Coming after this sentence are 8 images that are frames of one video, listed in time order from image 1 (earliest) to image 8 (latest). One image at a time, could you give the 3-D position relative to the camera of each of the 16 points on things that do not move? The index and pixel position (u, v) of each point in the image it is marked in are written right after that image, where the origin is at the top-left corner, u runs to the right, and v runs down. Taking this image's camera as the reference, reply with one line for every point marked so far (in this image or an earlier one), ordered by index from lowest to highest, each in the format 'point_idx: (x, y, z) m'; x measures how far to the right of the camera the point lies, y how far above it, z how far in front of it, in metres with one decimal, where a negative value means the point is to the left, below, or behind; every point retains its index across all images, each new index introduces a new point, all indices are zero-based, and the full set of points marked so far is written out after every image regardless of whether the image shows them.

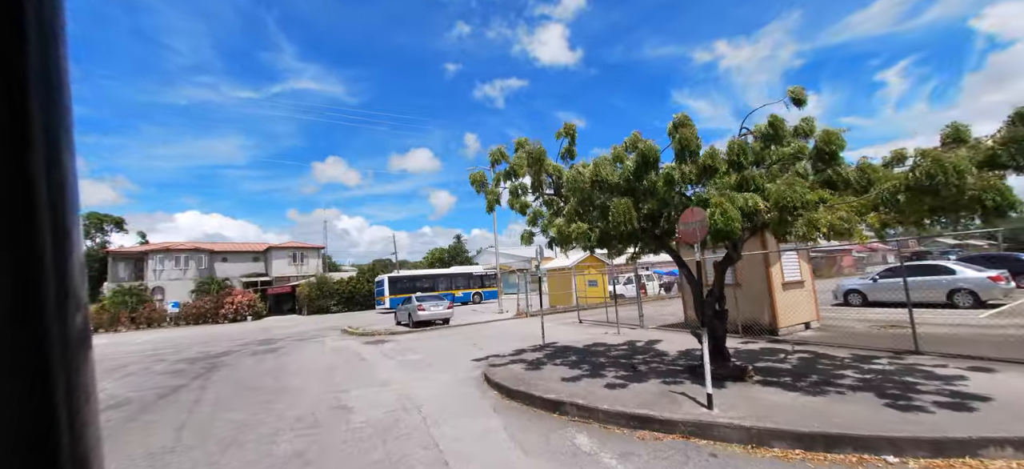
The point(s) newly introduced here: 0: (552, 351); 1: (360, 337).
0: (+1.0, -2.9, +10.6) m
1: (-6.3, -4.2, +17.6) m
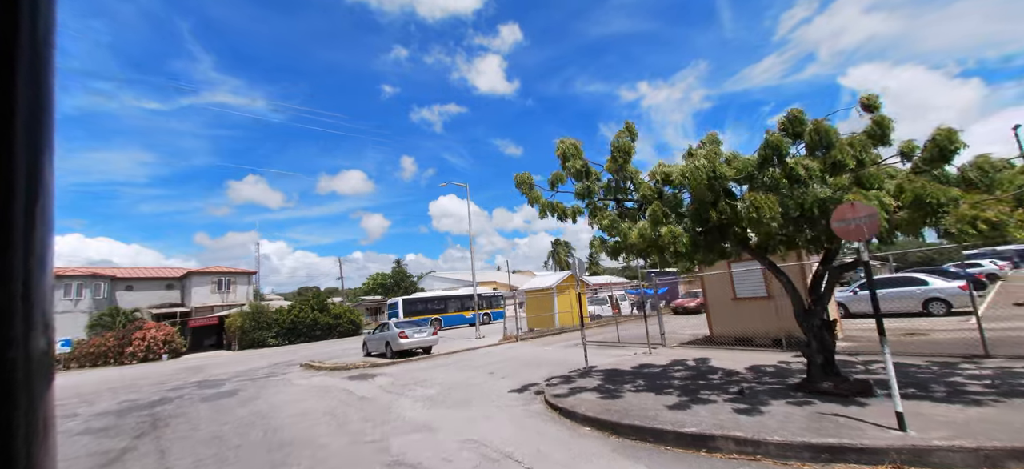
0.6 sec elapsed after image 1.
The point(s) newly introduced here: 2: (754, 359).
0: (+2.1, -3.1, +9.5) m
1: (-6.3, -4.8, +15.0) m
2: (+5.6, -2.9, +9.8) m
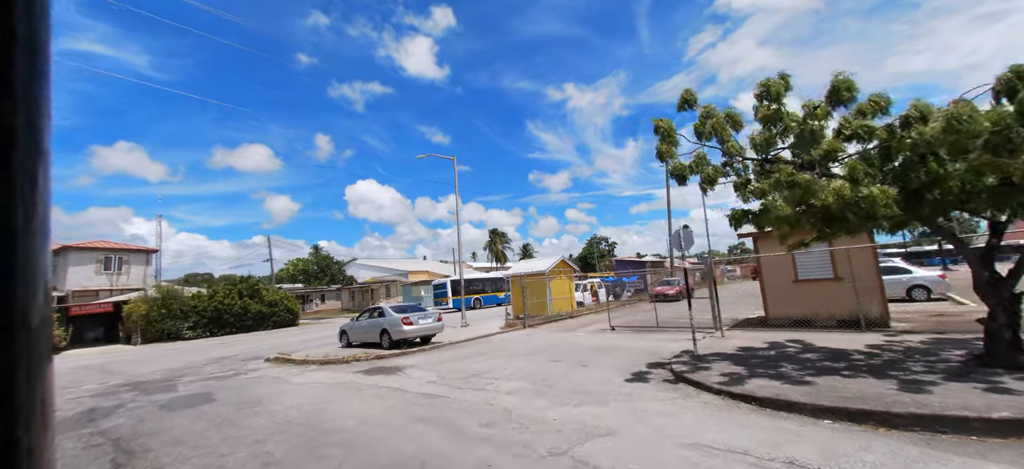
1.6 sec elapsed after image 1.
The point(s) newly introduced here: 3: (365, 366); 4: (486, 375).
0: (+4.3, -2.5, +8.4) m
1: (-5.1, -3.7, +12.1) m
2: (+7.6, -2.3, +9.4) m
3: (-4.0, -3.6, +11.7) m
4: (-0.6, -3.1, +9.5) m
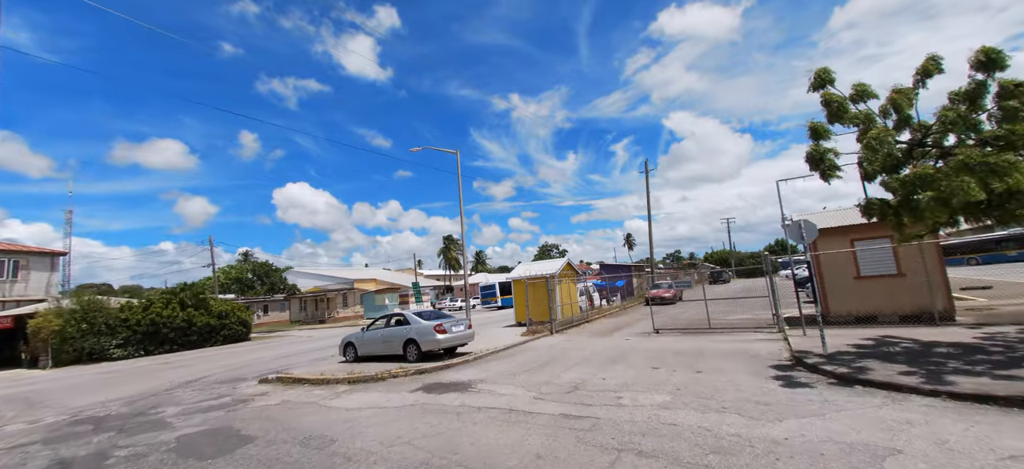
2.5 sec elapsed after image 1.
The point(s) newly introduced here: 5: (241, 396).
0: (+6.5, -2.2, +7.7) m
1: (-3.3, -3.5, +9.9) m
2: (+9.7, -2.2, +9.3) m
3: (-2.2, -3.3, +9.7) m
4: (+1.6, -2.9, +8.1) m
5: (-6.3, -3.8, +10.0) m
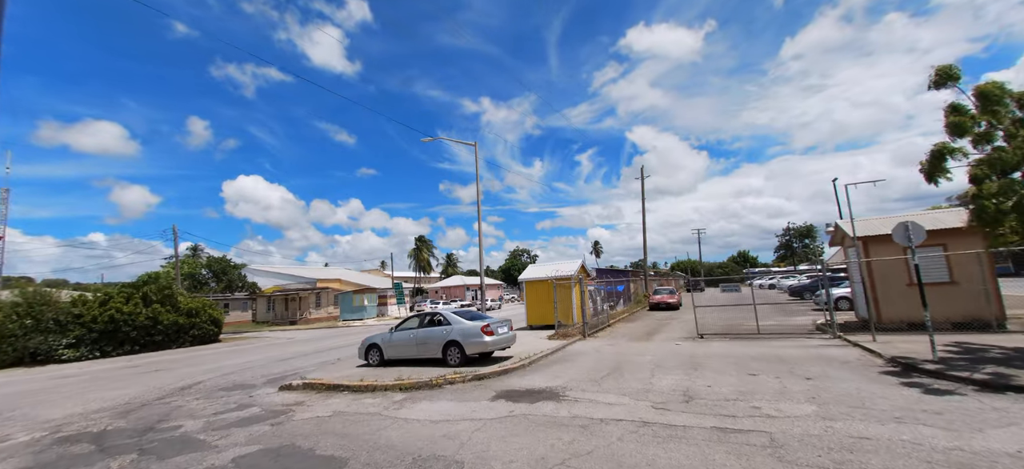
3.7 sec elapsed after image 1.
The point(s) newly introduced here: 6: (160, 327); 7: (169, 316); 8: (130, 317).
0: (+8.4, -2.3, +7.4) m
1: (-1.7, -3.2, +8.6) m
2: (+11.3, -2.3, +9.3) m
3: (-0.5, -3.1, +8.5) m
4: (+3.4, -2.7, +7.3) m
5: (-4.7, -3.3, +8.4) m
6: (-16.1, -4.2, +19.6) m
7: (-16.0, -3.8, +19.9) m
8: (-16.6, -3.6, +18.6) m
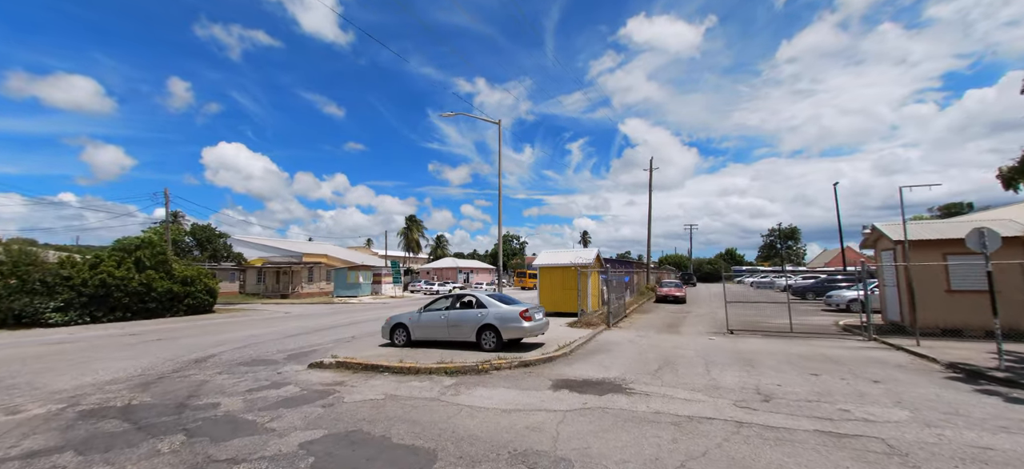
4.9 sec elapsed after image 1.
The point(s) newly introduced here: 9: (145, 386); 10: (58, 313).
0: (+9.5, -2.4, +7.3) m
1: (-0.7, -2.7, +8.1) m
2: (+12.3, -2.6, +9.3) m
3: (+0.5, -2.7, +8.0) m
4: (+4.5, -2.6, +7.0) m
5: (-3.6, -2.7, +7.8) m
6: (-15.5, -2.6, +18.5) m
7: (-15.4, -2.2, +18.9) m
8: (-16.0, -1.9, +17.5) m
9: (-7.0, -2.8, +8.2) m
10: (-16.6, -2.9, +15.7) m
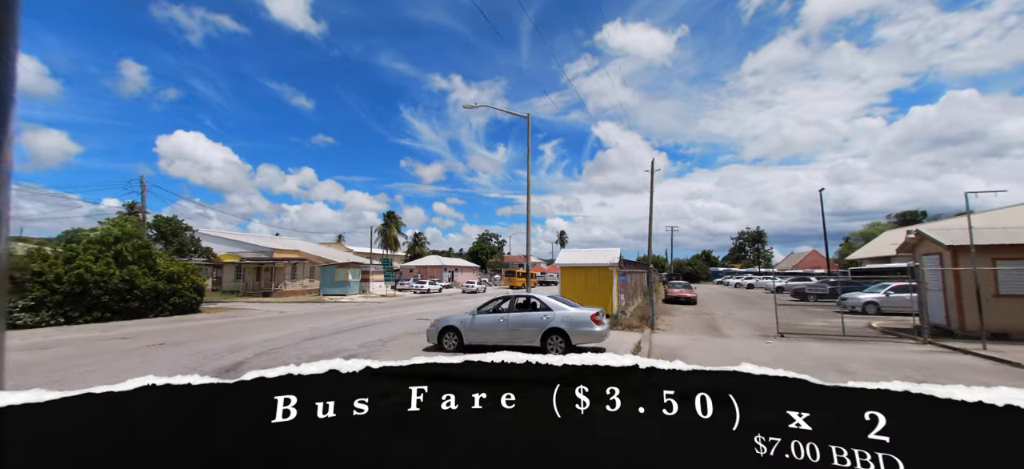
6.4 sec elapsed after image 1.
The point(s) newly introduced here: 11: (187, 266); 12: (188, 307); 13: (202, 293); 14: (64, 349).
0: (+11.3, -2.5, +7.3) m
1: (+1.1, -2.6, +7.3) m
2: (+14.0, -2.7, +9.5) m
3: (+2.3, -2.6, +7.3) m
4: (+6.3, -2.6, +6.6) m
5: (-1.8, -2.6, +6.7) m
6: (-14.5, -2.2, +16.5) m
7: (-14.4, -1.8, +16.9) m
8: (-14.8, -1.6, +15.5) m
9: (-5.2, -2.7, +6.9) m
10: (-15.4, -2.5, +13.6) m
11: (-14.5, -1.4, +19.3) m
12: (-14.3, -3.2, +18.9) m
13: (-14.0, -2.7, +19.4) m
14: (-11.6, -2.9, +11.1) m
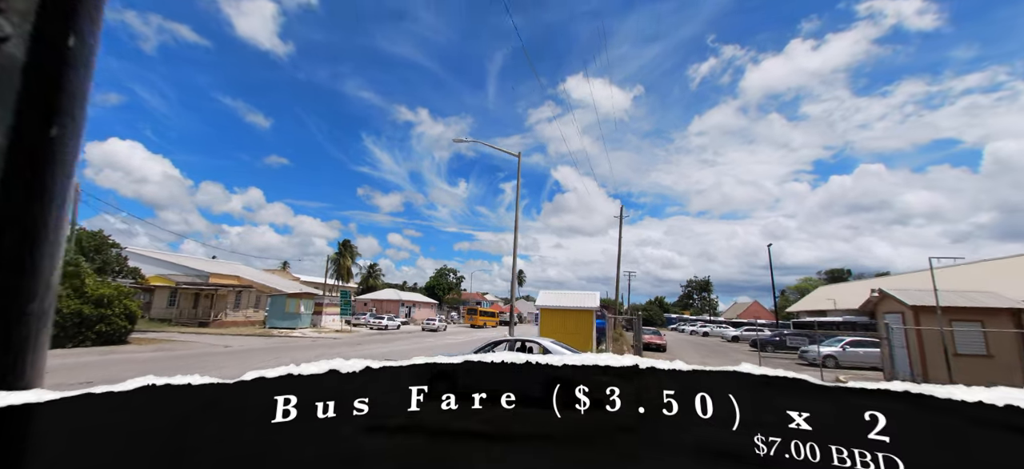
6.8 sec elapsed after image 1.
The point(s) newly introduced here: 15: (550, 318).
0: (+11.5, -3.9, +7.8) m
1: (+1.4, -3.4, +6.7) m
2: (+13.9, -4.4, +10.3) m
3: (+2.6, -3.4, +6.9) m
4: (+6.6, -3.6, +6.6) m
5: (-1.5, -3.1, +5.8) m
6: (-15.1, -2.7, +14.2) m
7: (-15.0, -2.3, +14.6) m
8: (-15.3, -2.0, +13.2) m
9: (-4.8, -3.0, +5.6) m
10: (-15.7, -2.7, +11.2) m
11: (-15.4, -2.1, +17.0) m
12: (-15.2, -3.9, +16.5) m
13: (-15.0, -3.4, +17.1) m
14: (-11.6, -3.2, +9.0) m
15: (+1.5, -3.4, +17.7) m
